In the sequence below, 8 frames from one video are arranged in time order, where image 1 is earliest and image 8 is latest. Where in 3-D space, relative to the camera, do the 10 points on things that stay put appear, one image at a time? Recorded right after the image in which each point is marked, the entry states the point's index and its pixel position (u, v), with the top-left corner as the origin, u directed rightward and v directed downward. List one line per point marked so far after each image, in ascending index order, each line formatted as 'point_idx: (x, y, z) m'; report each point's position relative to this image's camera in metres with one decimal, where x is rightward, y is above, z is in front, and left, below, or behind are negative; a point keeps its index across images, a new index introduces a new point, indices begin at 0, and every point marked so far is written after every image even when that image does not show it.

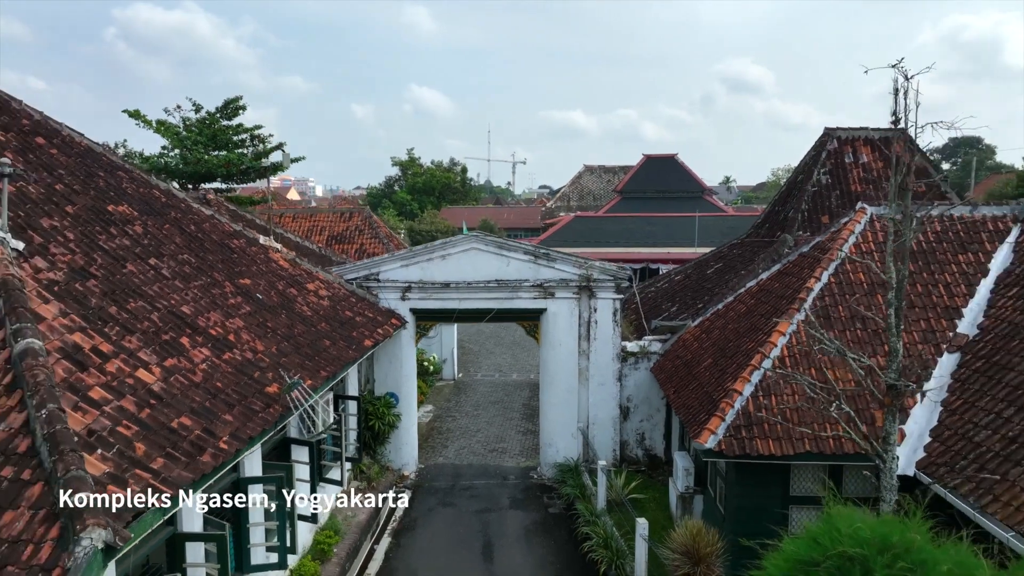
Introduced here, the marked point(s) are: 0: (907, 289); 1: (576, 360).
0: (+3.5, 0.0, +6.4) m
1: (+0.8, -0.9, +8.9) m
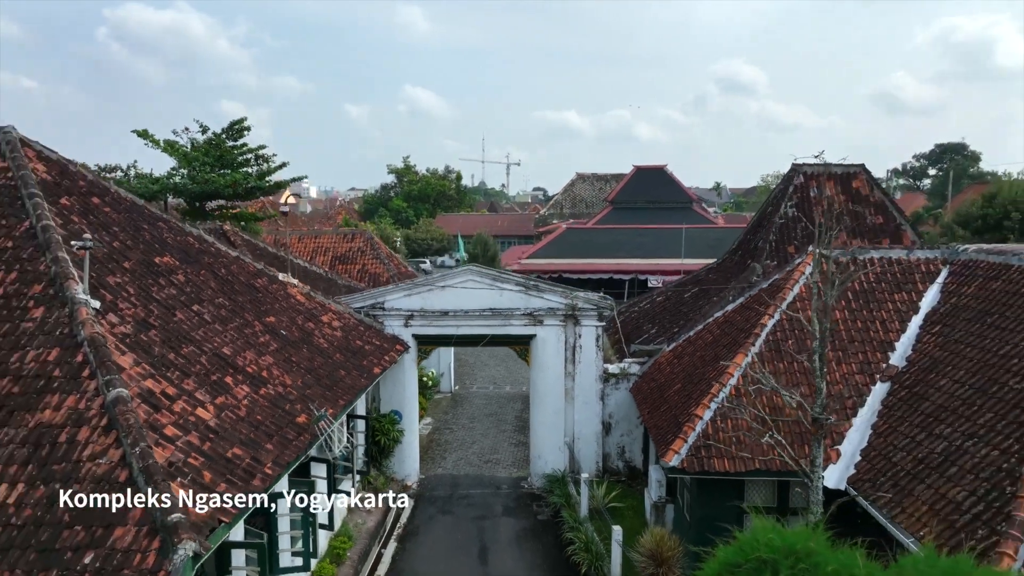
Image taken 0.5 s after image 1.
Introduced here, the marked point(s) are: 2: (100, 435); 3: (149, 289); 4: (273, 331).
0: (+3.4, -0.4, +7.3) m
1: (+0.7, -1.3, +9.8) m
2: (-2.5, -0.9, +4.3) m
3: (-3.1, 0.0, +6.1) m
4: (-2.3, -0.4, +7.1) m
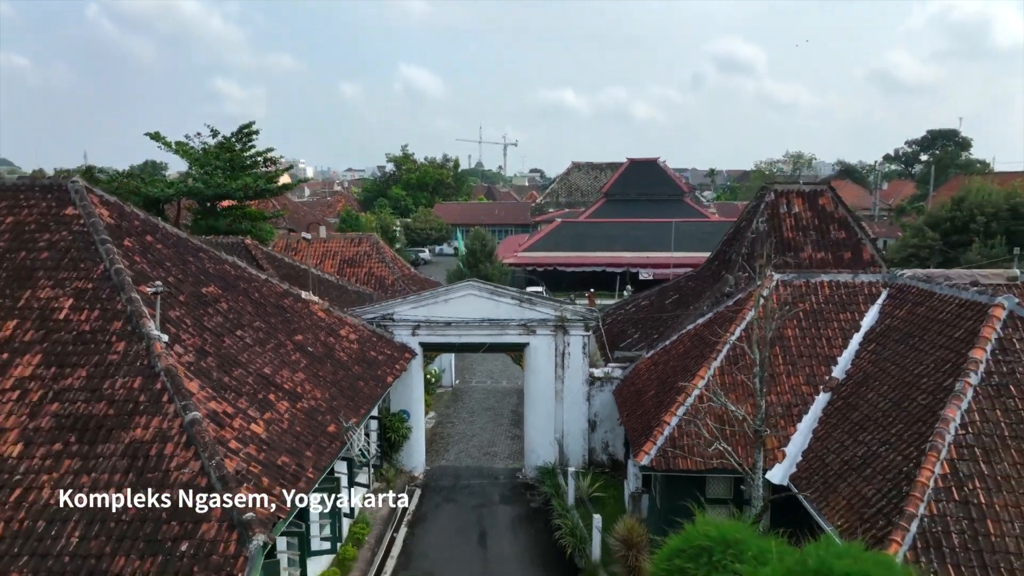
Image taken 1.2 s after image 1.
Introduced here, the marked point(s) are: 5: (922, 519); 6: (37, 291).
0: (+3.4, -0.6, +8.5) m
1: (+0.6, -1.5, +11.0) m
2: (-2.5, -1.2, +5.4) m
3: (-3.1, -0.3, +7.2) m
4: (-2.4, -0.7, +8.2) m
5: (+3.2, -1.8, +5.6) m
6: (-4.4, 0.0, +6.7) m
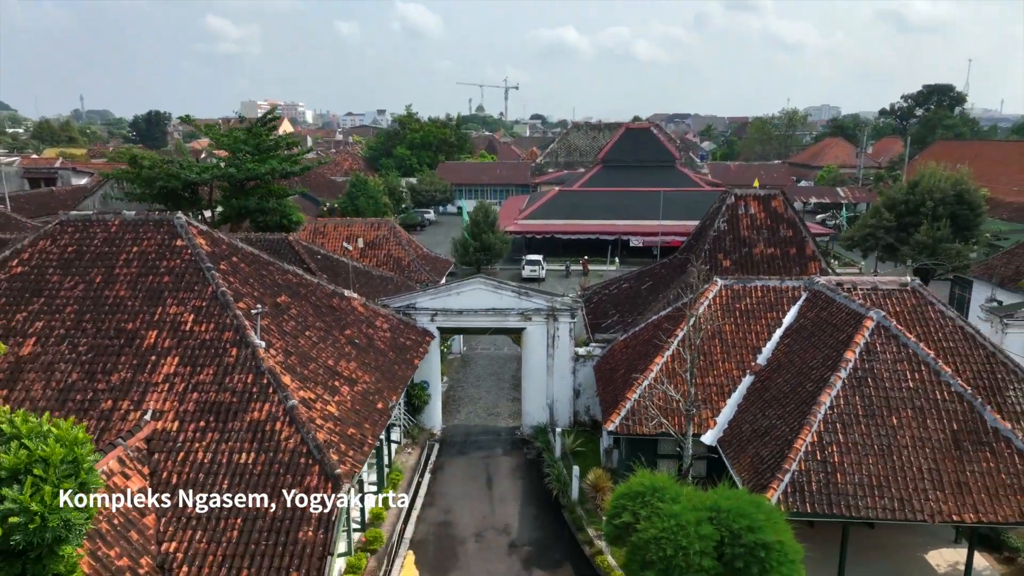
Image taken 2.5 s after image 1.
0: (+3.4, -0.7, +11.0) m
1: (+0.6, -1.3, +13.5) m
2: (-2.5, -1.5, +8.0) m
3: (-3.1, -0.5, +9.7) m
4: (-2.4, -0.8, +10.7) m
5: (+3.2, -2.1, +8.2) m
6: (-4.4, -0.2, +9.1) m
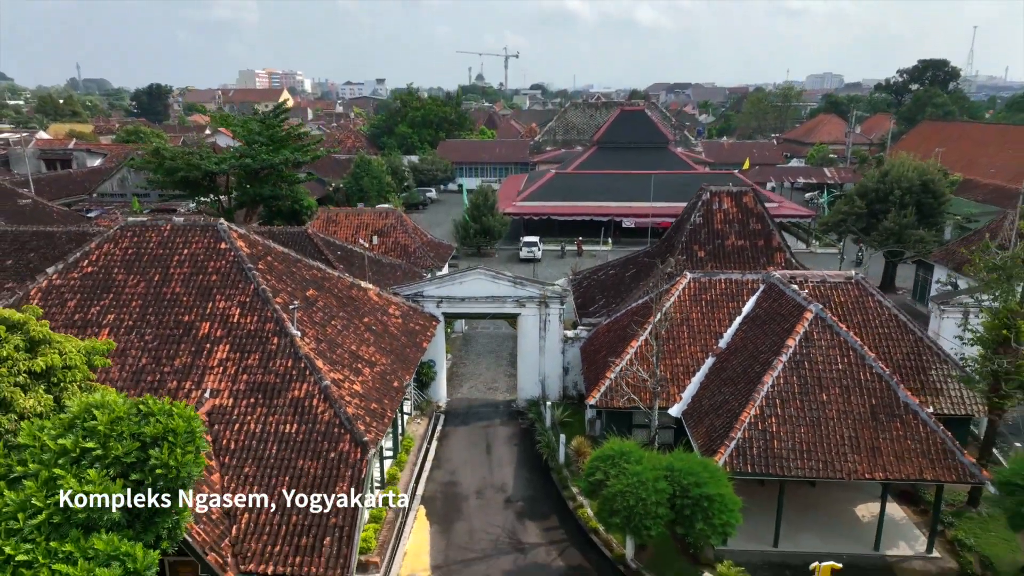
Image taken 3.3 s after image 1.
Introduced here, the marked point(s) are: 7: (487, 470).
0: (+3.3, -0.6, +12.7) m
1: (+0.6, -1.1, +15.3) m
2: (-2.6, -1.6, +9.7) m
3: (-3.2, -0.4, +11.4) m
4: (-2.5, -0.7, +12.5) m
5: (+3.1, -2.1, +10.0) m
6: (-4.5, -0.2, +10.8) m
7: (-0.4, -3.3, +13.0) m
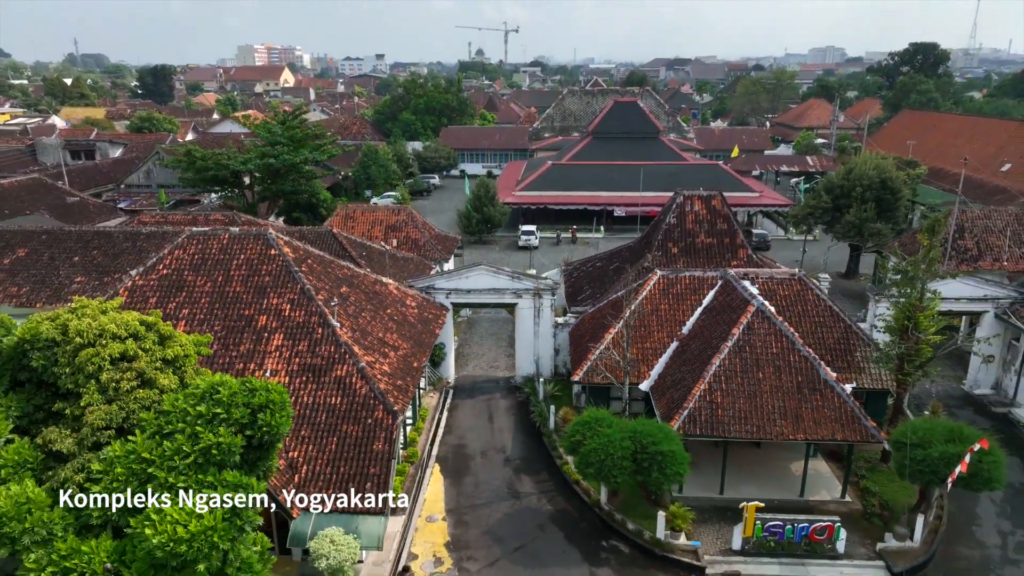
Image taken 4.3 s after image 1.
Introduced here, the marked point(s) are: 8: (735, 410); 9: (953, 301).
0: (+3.3, -0.5, +15.2) m
1: (+0.5, -0.9, +17.8) m
2: (-2.6, -1.6, +12.3) m
3: (-3.2, -0.4, +13.9) m
4: (-2.5, -0.6, +15.0) m
5: (+3.1, -2.1, +12.6) m
6: (-4.5, -0.2, +13.4) m
7: (-0.5, -3.2, +15.6) m
8: (+3.9, -2.1, +12.5) m
9: (+9.6, -0.3, +16.2) m
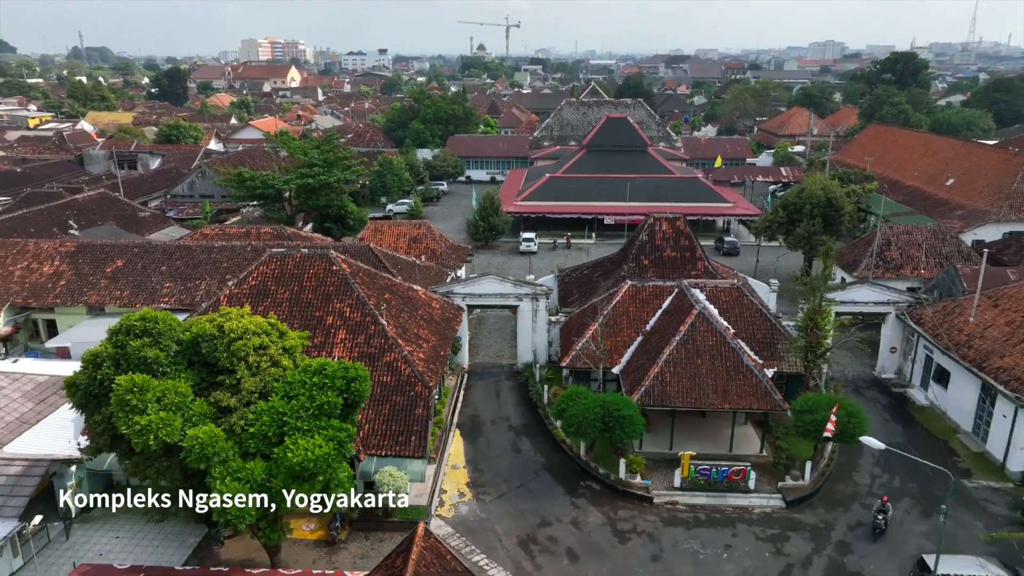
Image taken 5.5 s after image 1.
0: (+3.4, -0.7, +19.7) m
1: (+0.6, -1.1, +22.3) m
2: (-2.5, -1.8, +16.8) m
3: (-3.1, -0.6, +18.4) m
4: (-2.4, -0.8, +19.5) m
5: (+3.2, -2.3, +17.0) m
6: (-4.4, -0.4, +17.8) m
7: (-0.4, -3.4, +20.1) m
8: (+4.0, -2.4, +17.0) m
9: (+9.7, -0.5, +20.7) m
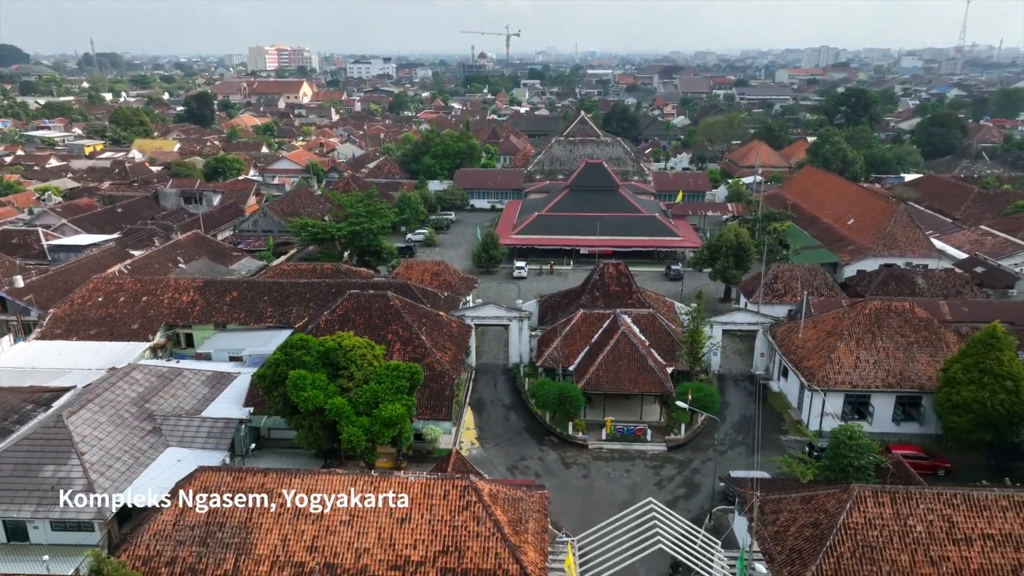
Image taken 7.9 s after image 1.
0: (+3.0, -1.8, +30.0) m
1: (+0.3, -2.2, +32.6) m
2: (-2.9, -2.9, +27.1) m
3: (-3.5, -1.7, +28.7) m
4: (-2.7, -1.9, +29.8) m
5: (+2.9, -3.4, +27.4) m
6: (-4.7, -1.5, +28.1) m
7: (-0.7, -4.5, +30.4) m
8: (+3.7, -3.5, +27.3) m
9: (+9.4, -1.6, +31.0) m
